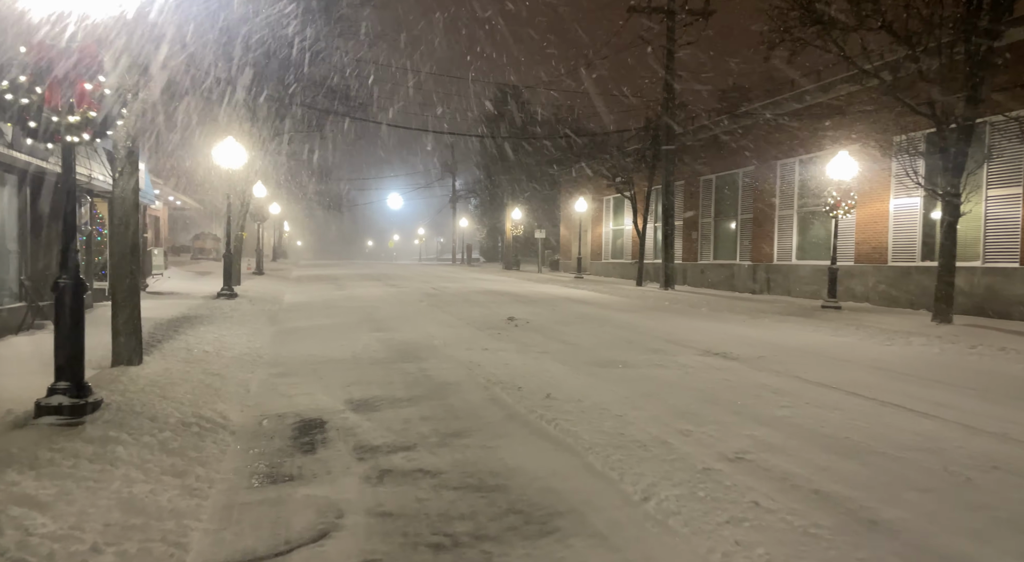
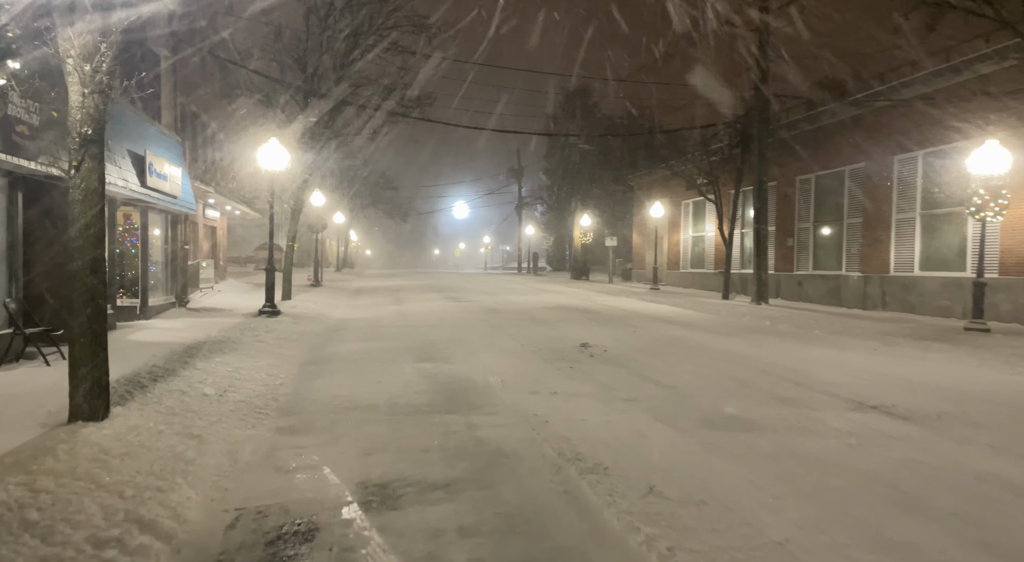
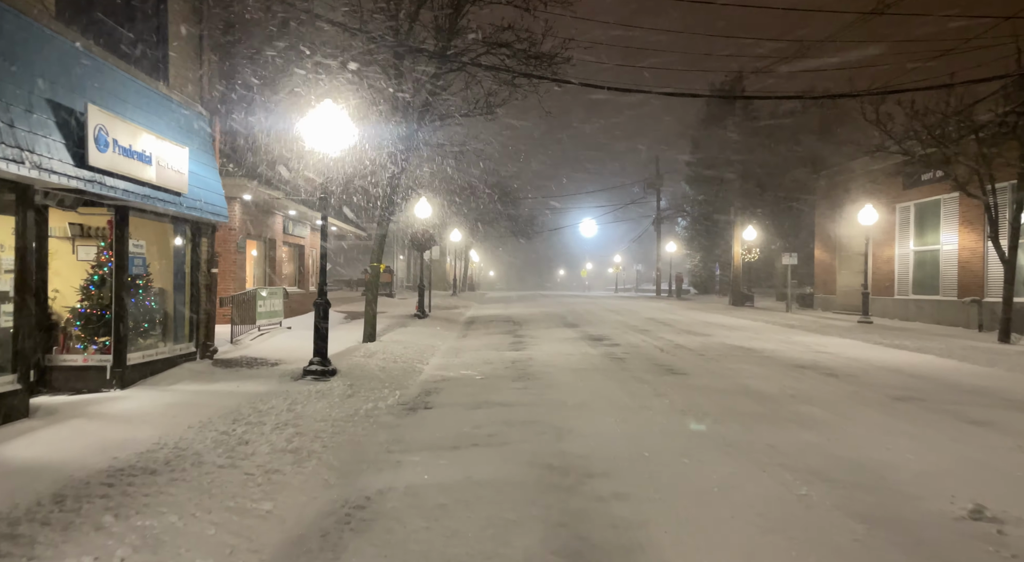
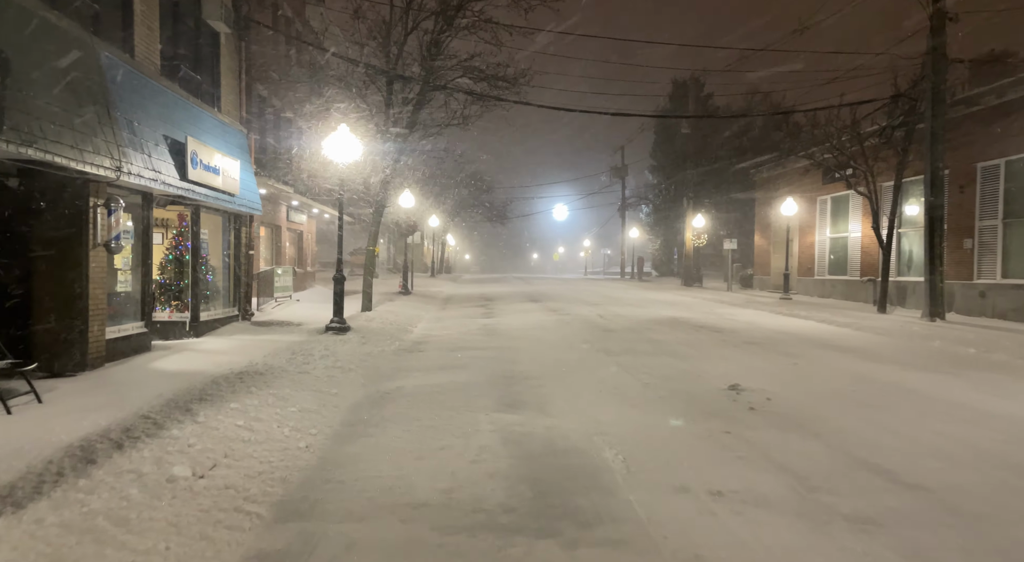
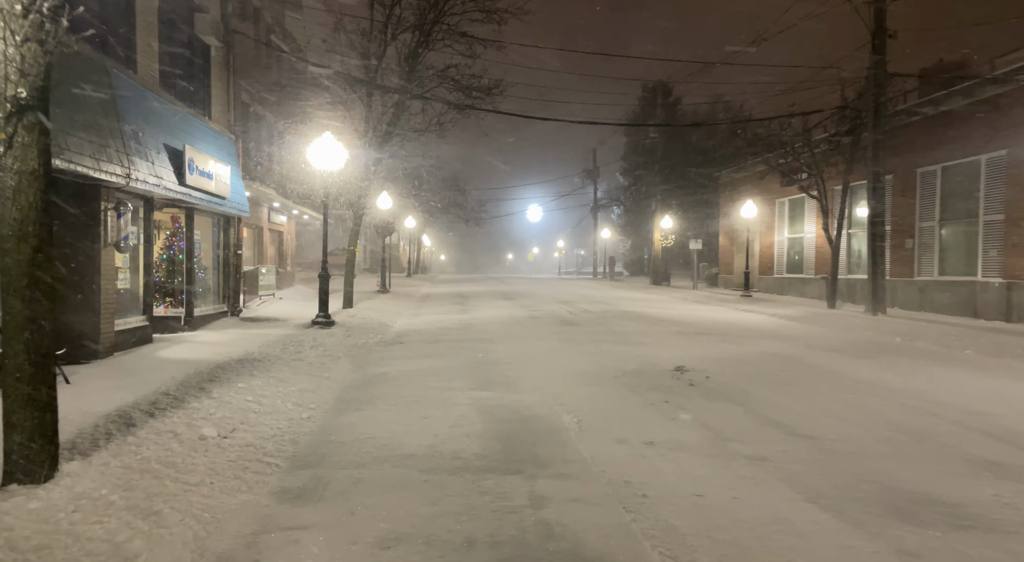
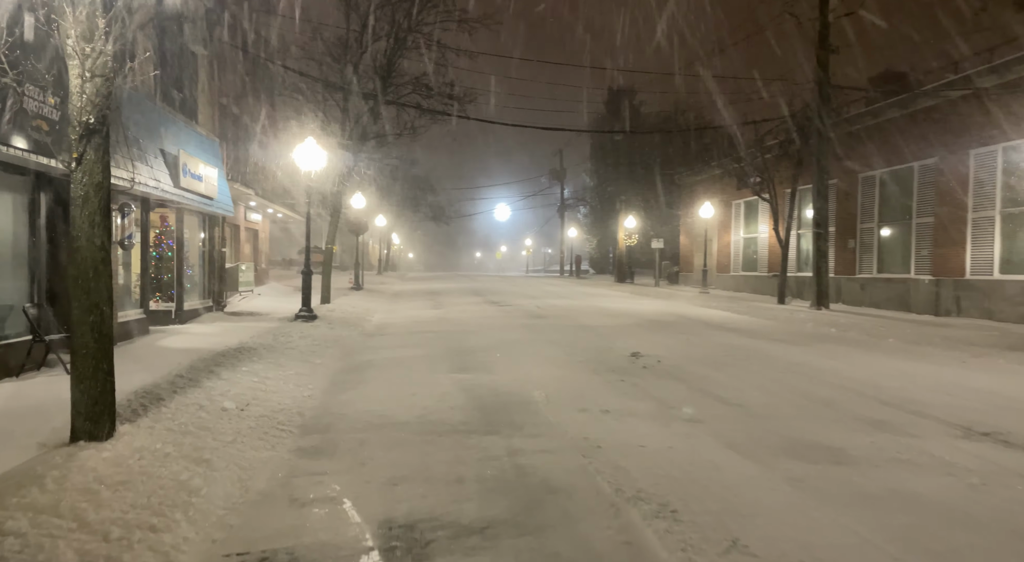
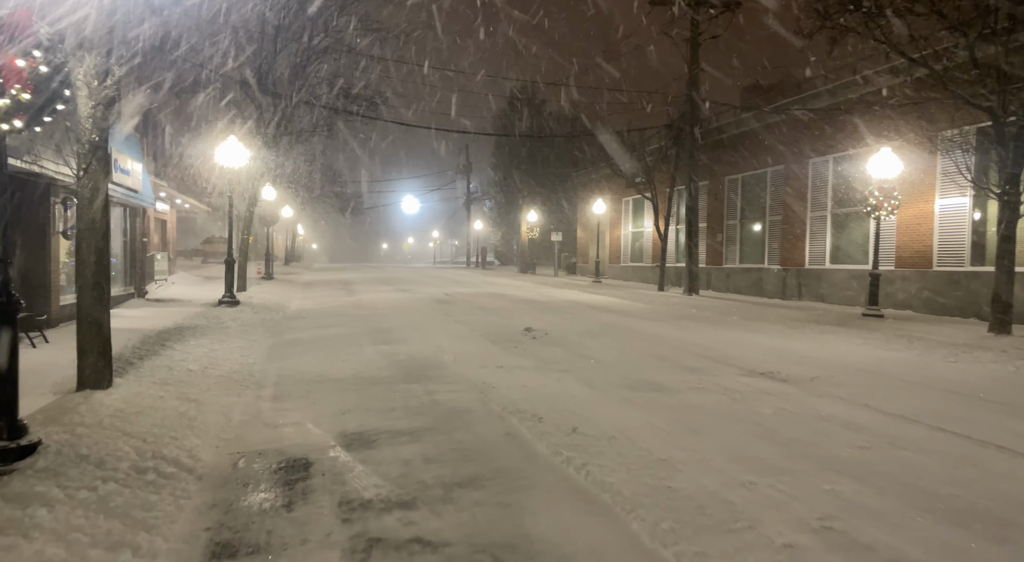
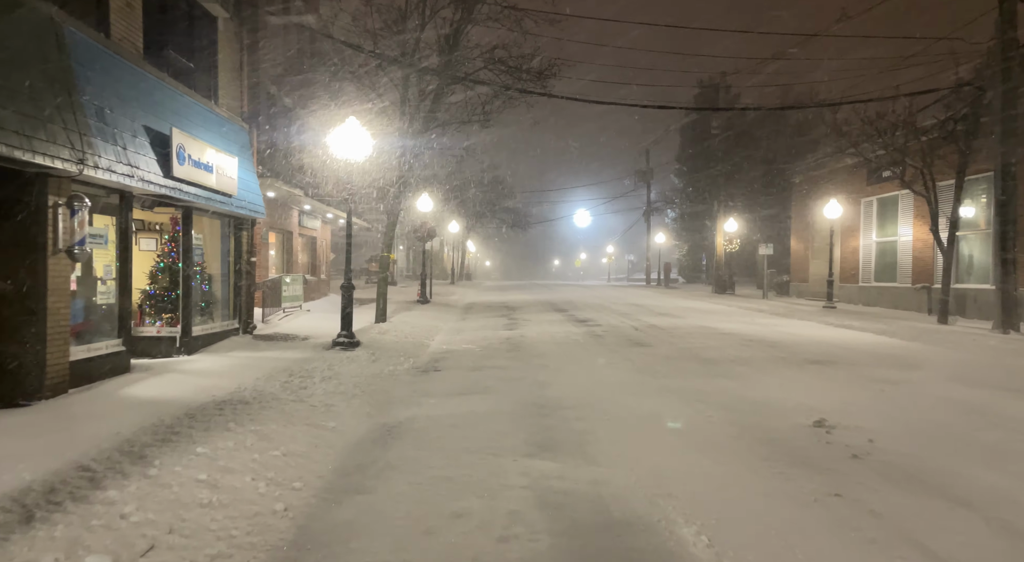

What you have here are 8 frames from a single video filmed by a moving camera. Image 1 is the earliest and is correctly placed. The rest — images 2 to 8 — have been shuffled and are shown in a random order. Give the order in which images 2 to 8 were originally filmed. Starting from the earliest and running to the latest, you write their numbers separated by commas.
7, 2, 6, 5, 4, 8, 3
